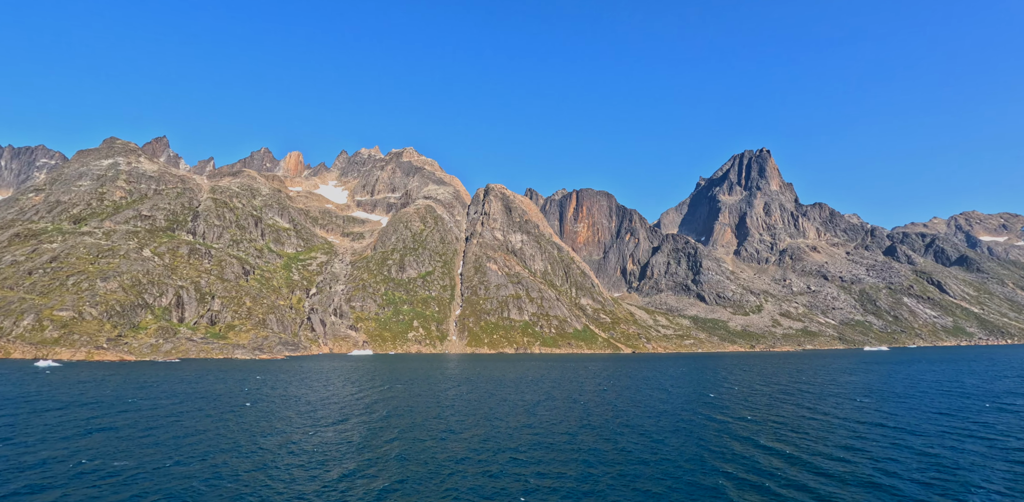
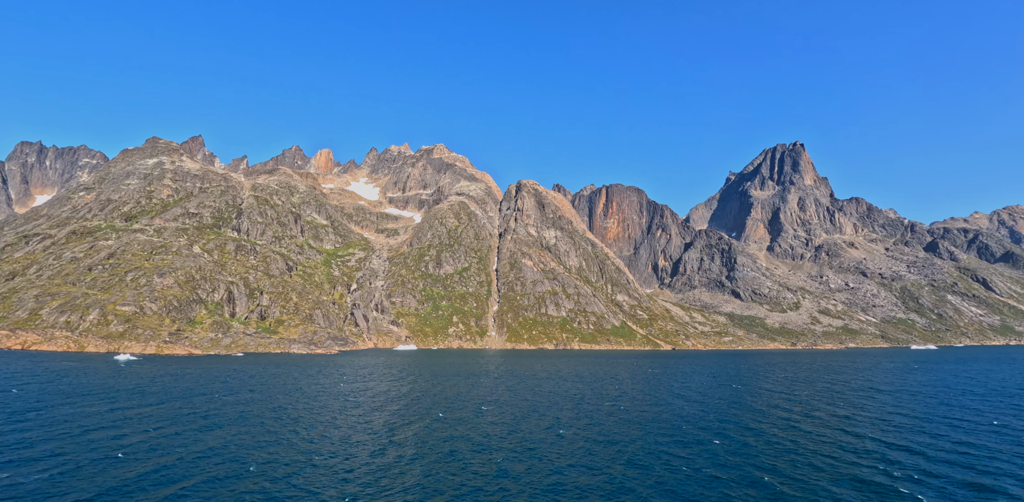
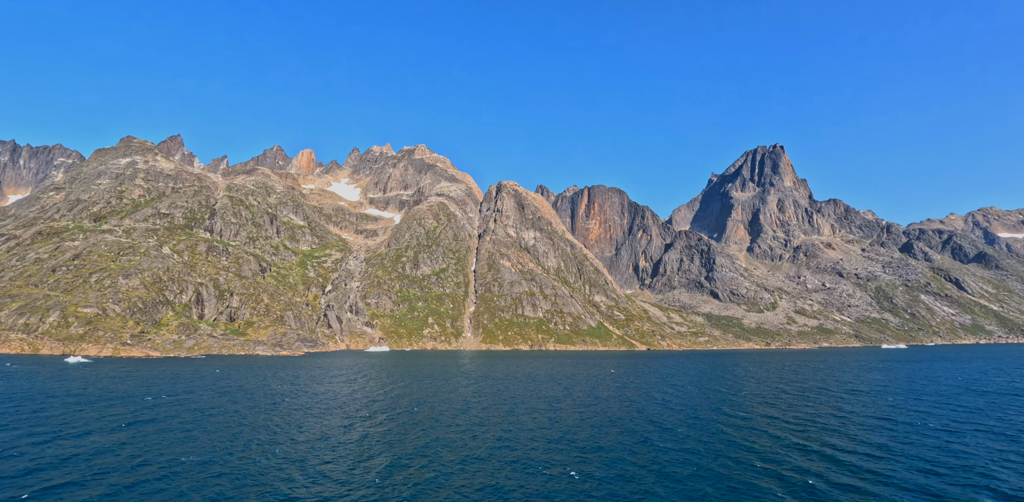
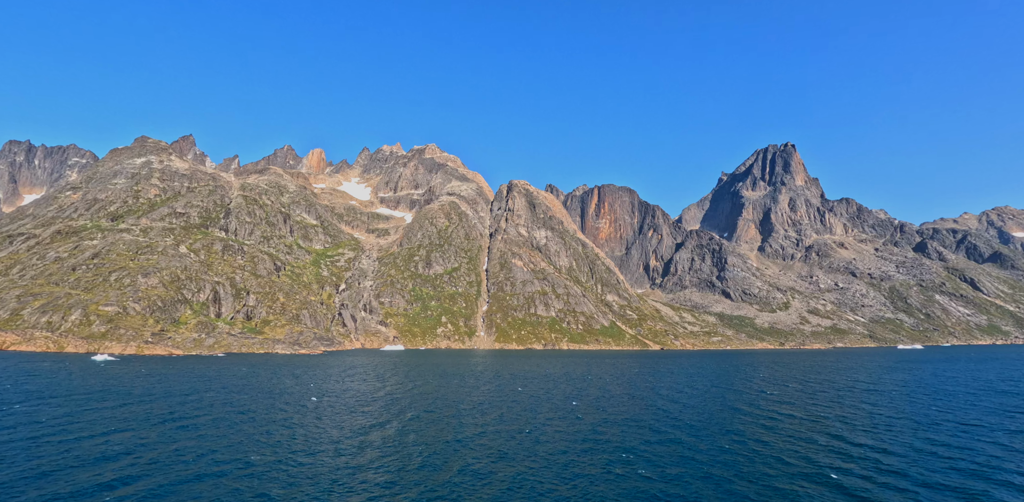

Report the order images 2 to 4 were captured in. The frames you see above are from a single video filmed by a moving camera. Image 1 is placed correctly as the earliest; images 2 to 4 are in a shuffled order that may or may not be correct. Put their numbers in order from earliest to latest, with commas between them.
3, 4, 2
